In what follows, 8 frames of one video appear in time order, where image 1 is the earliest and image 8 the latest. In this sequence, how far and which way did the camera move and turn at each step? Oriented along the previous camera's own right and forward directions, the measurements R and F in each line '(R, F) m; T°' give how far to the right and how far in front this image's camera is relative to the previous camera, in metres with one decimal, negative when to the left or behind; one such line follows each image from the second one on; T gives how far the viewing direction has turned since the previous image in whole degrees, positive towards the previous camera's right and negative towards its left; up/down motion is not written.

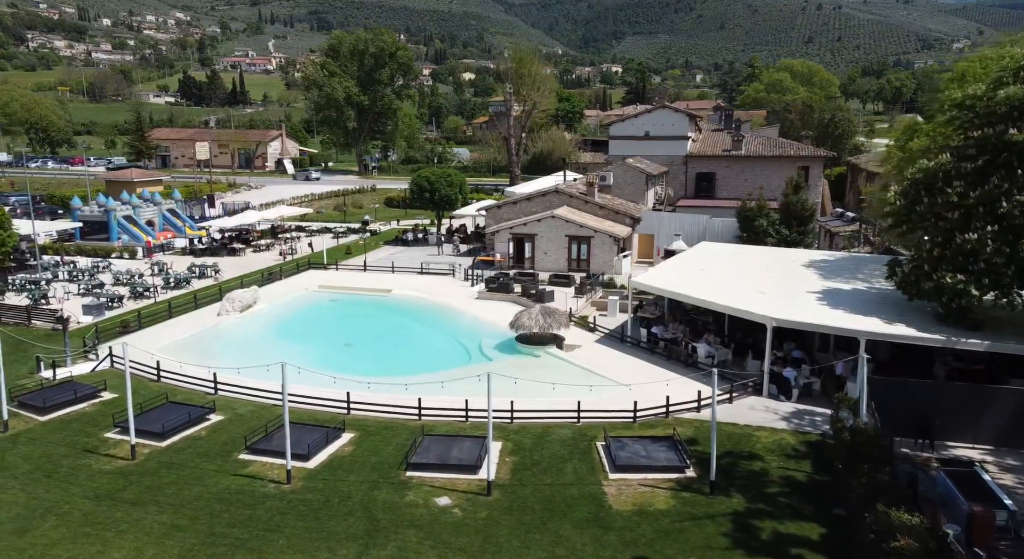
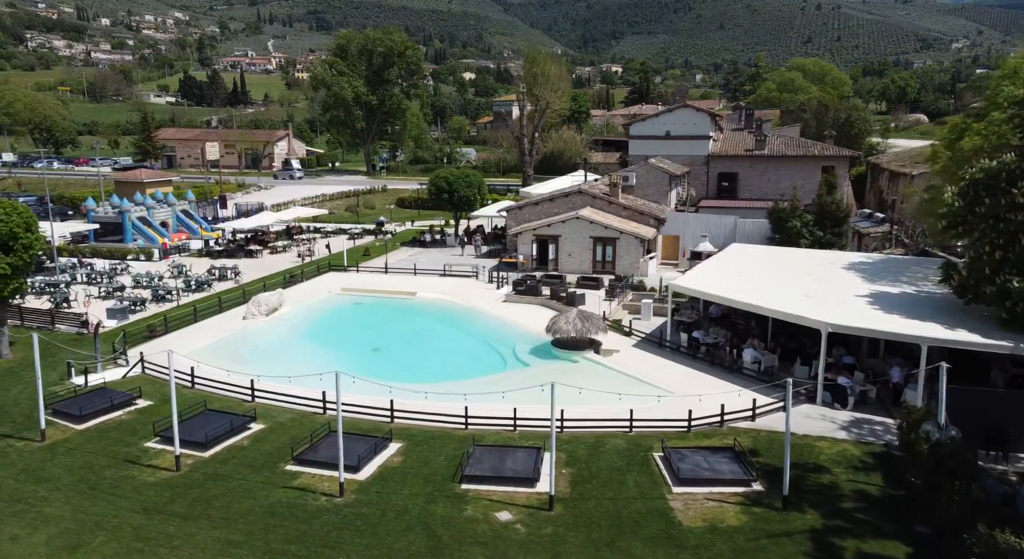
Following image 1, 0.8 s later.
(-1.1, +0.5) m; 0°
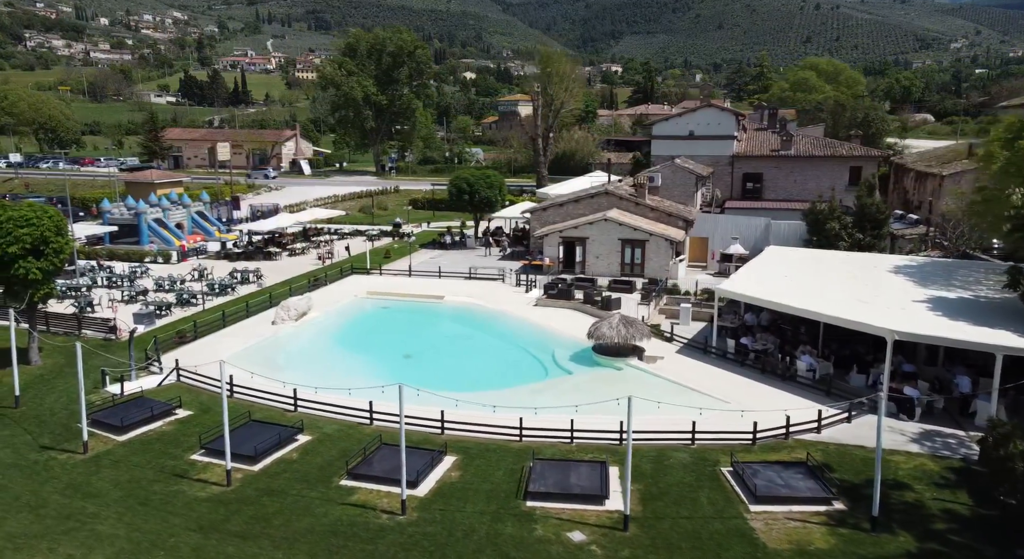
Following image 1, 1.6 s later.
(-1.3, +0.6) m; 0°
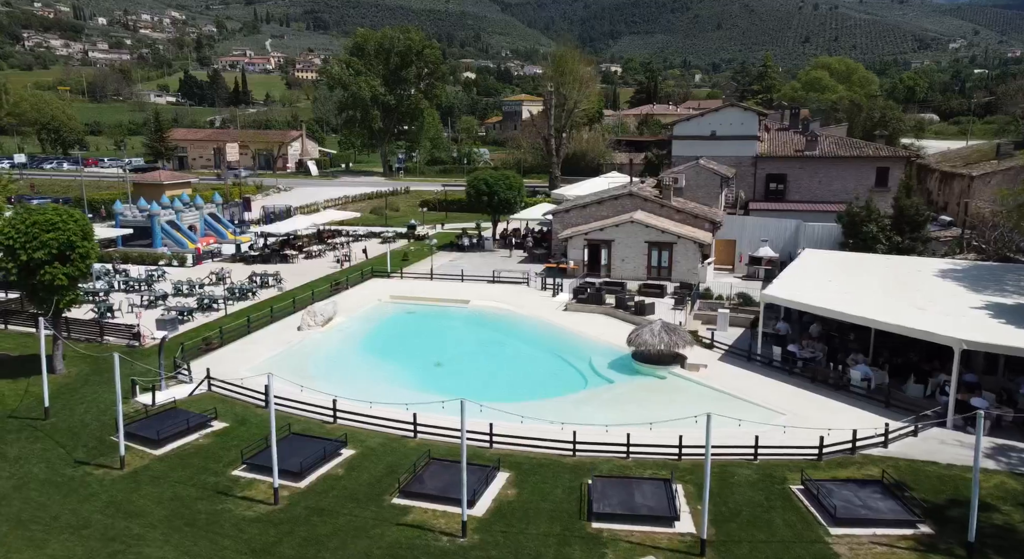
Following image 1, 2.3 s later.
(-1.2, +0.7) m; 0°
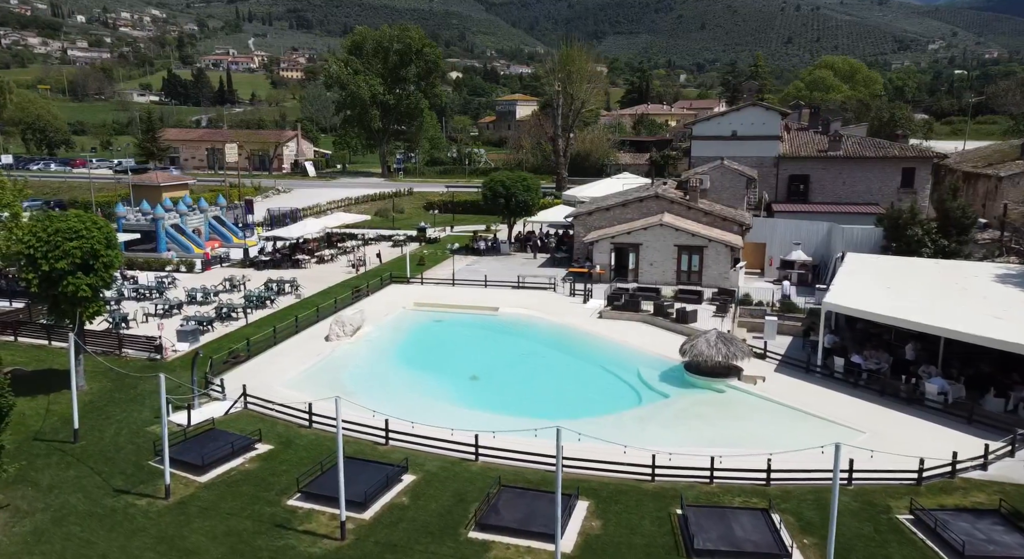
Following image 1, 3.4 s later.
(-1.8, +1.1) m; +1°
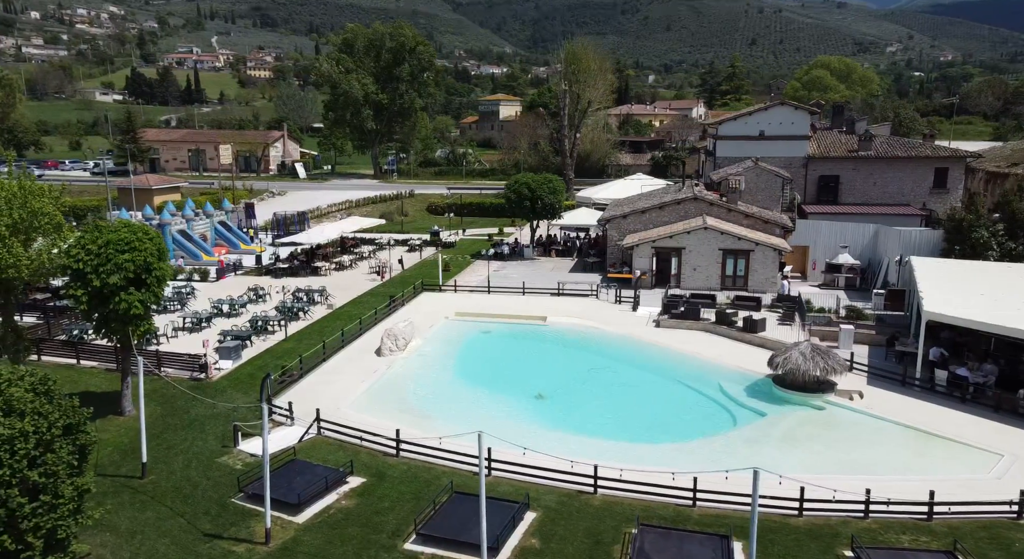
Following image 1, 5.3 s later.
(-3.0, +1.4) m; +1°
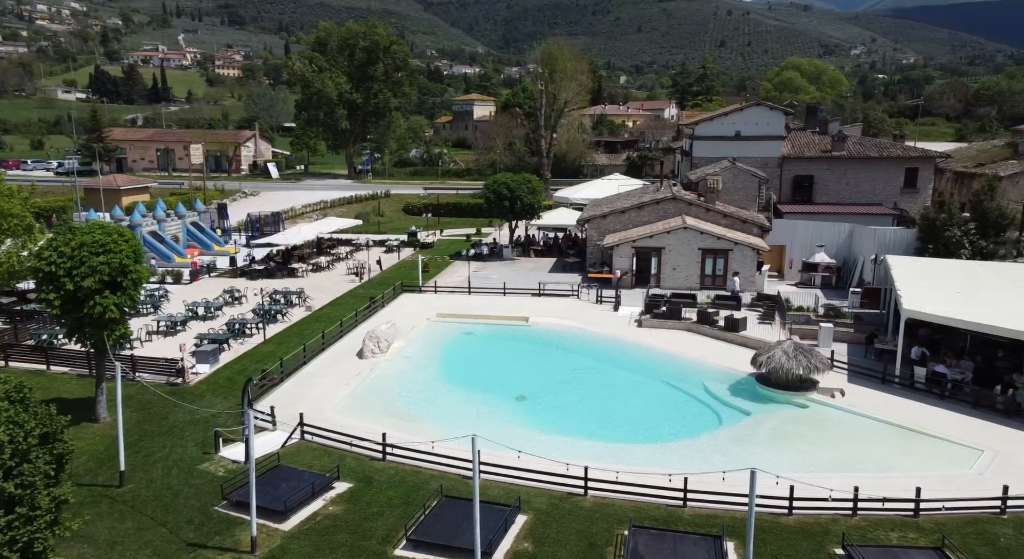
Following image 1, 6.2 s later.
(-0.3, +0.1) m; +2°
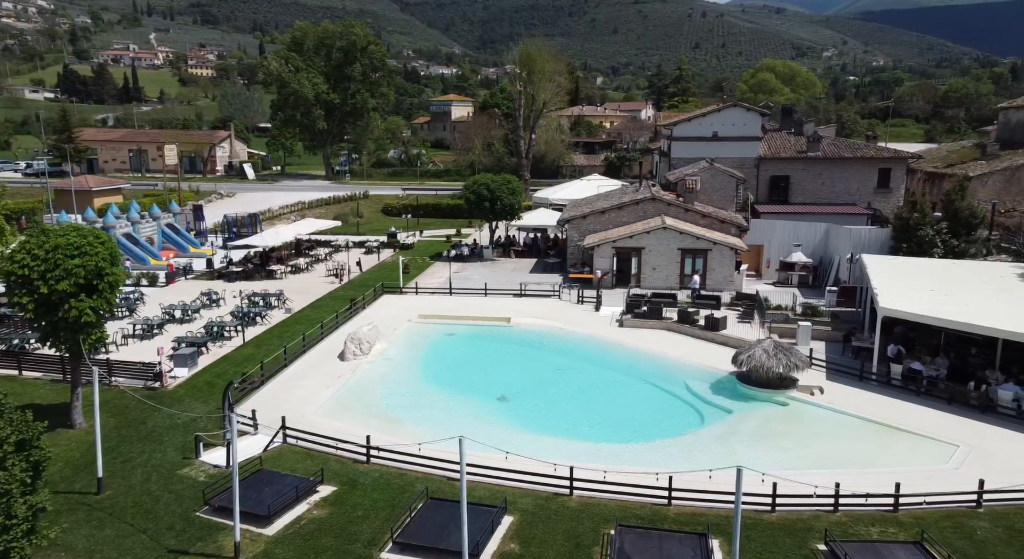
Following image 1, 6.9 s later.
(-0.1, 0.0) m; +2°
